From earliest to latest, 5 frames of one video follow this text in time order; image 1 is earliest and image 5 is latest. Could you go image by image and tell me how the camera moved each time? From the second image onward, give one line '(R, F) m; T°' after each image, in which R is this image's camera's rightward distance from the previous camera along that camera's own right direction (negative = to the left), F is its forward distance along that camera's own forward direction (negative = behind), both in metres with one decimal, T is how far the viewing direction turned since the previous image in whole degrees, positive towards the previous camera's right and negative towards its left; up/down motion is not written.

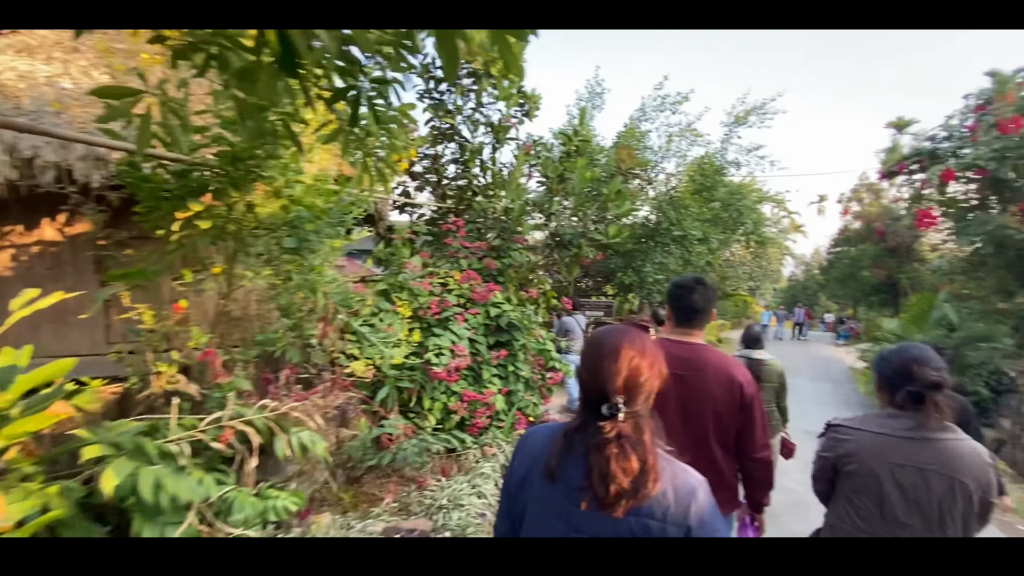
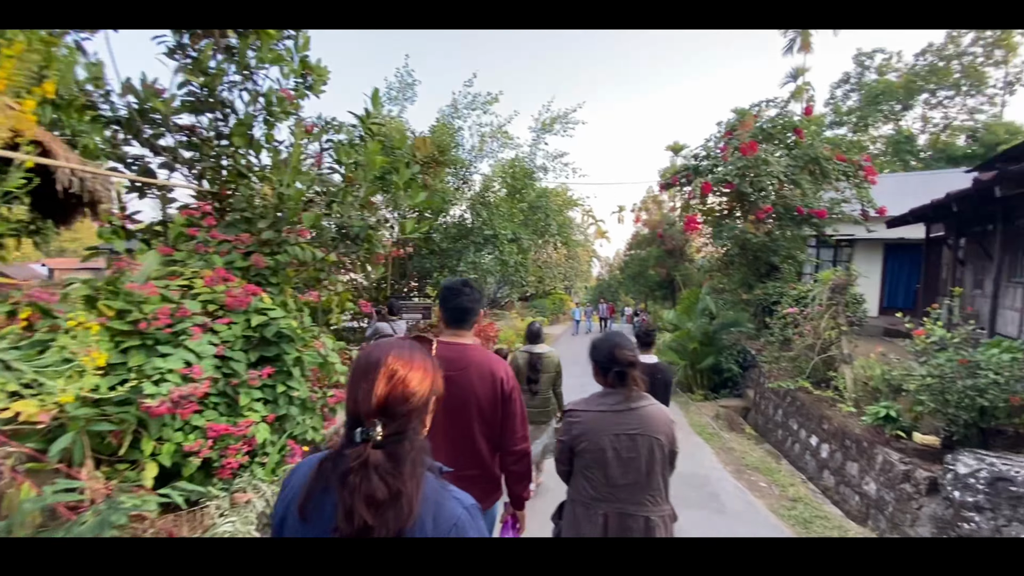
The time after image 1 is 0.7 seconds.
(+0.4, +0.4) m; +20°
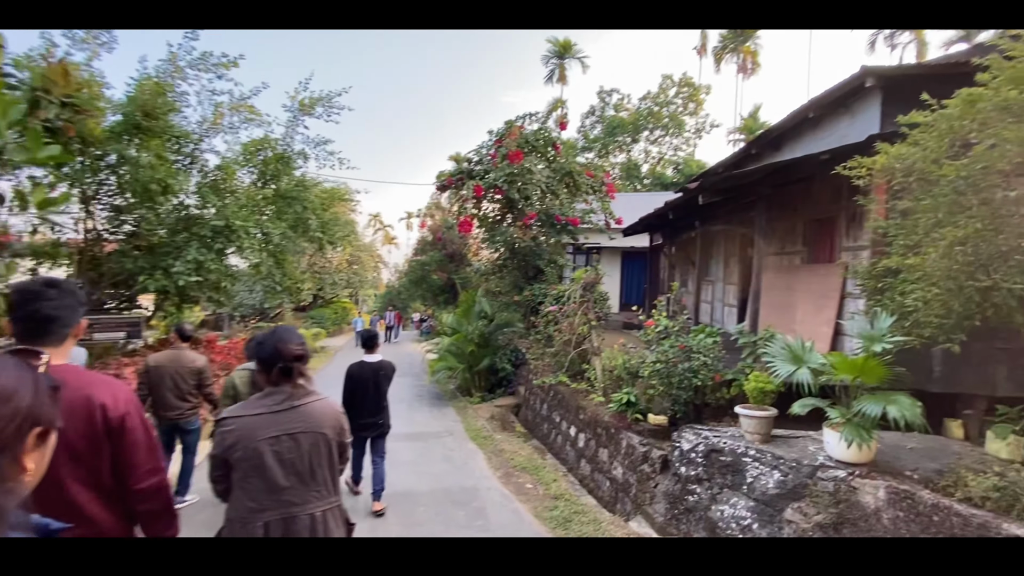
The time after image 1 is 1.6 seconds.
(+0.5, +0.6) m; +25°
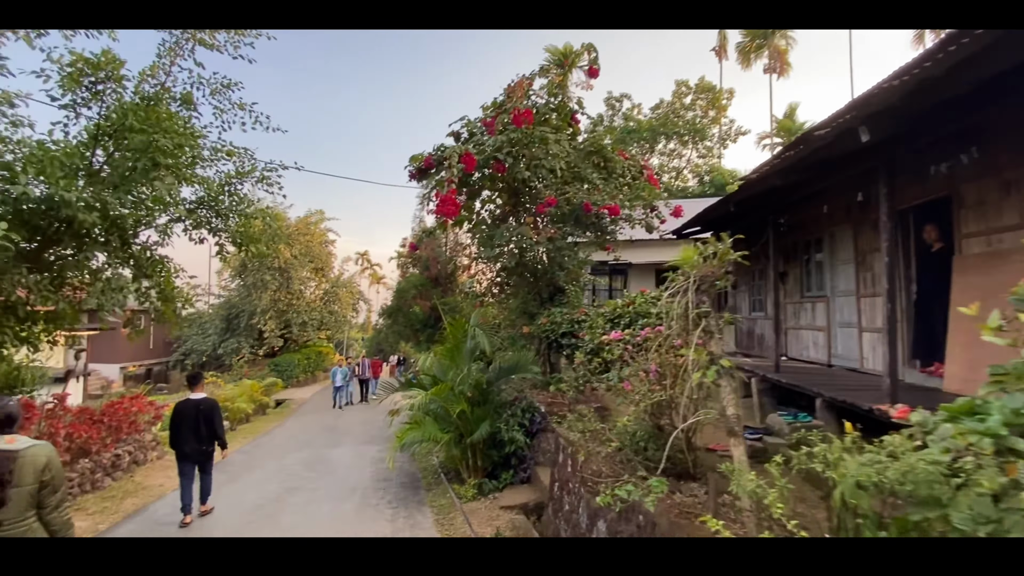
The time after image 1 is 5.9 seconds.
(-0.2, +3.2) m; +1°
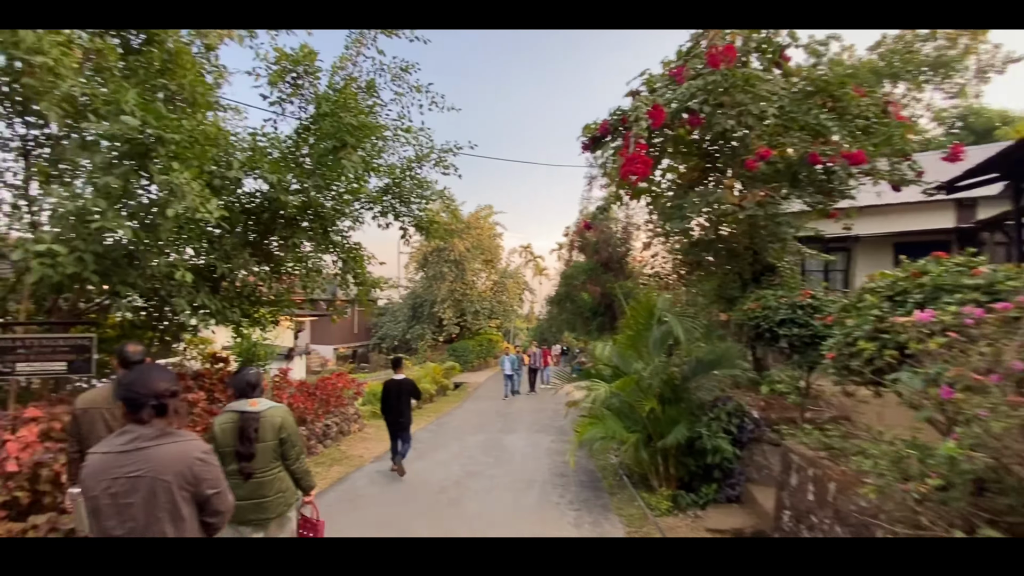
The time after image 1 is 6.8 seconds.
(-0.3, +0.6) m; -19°
